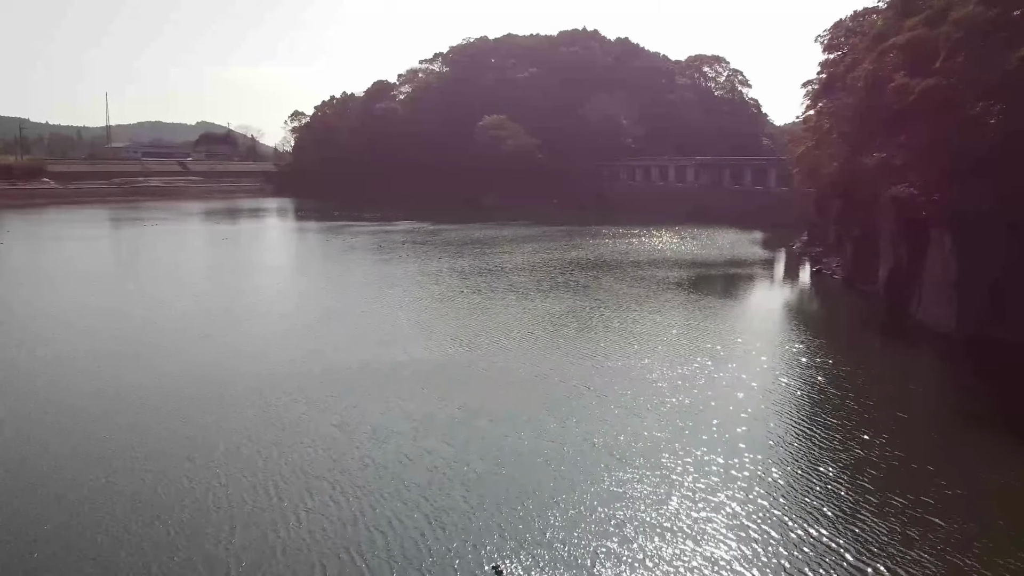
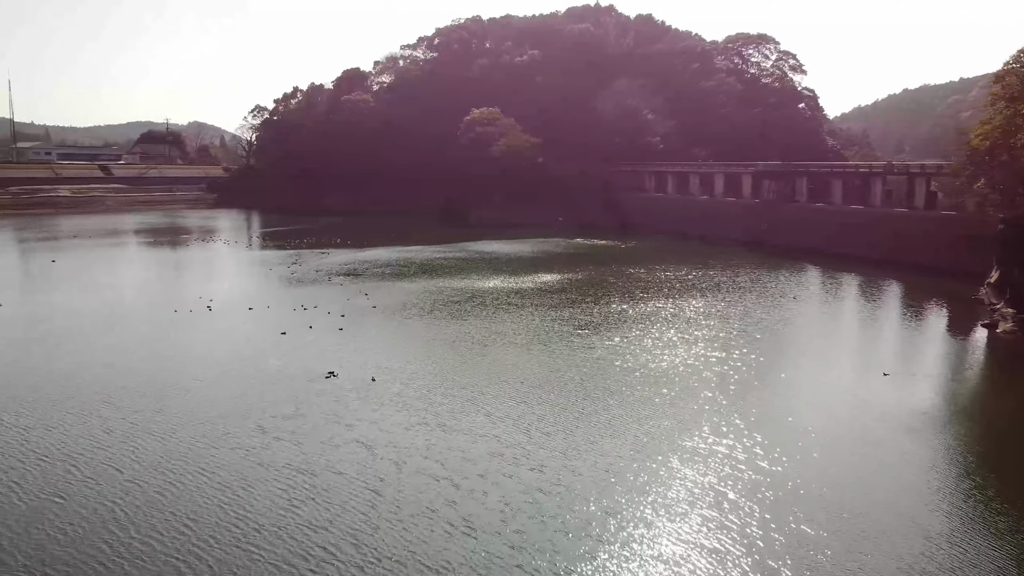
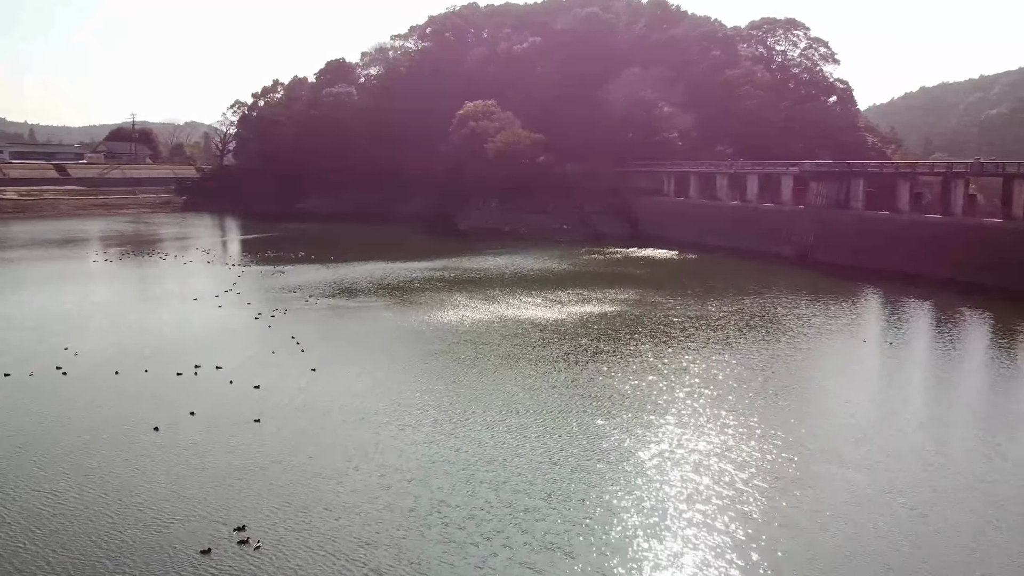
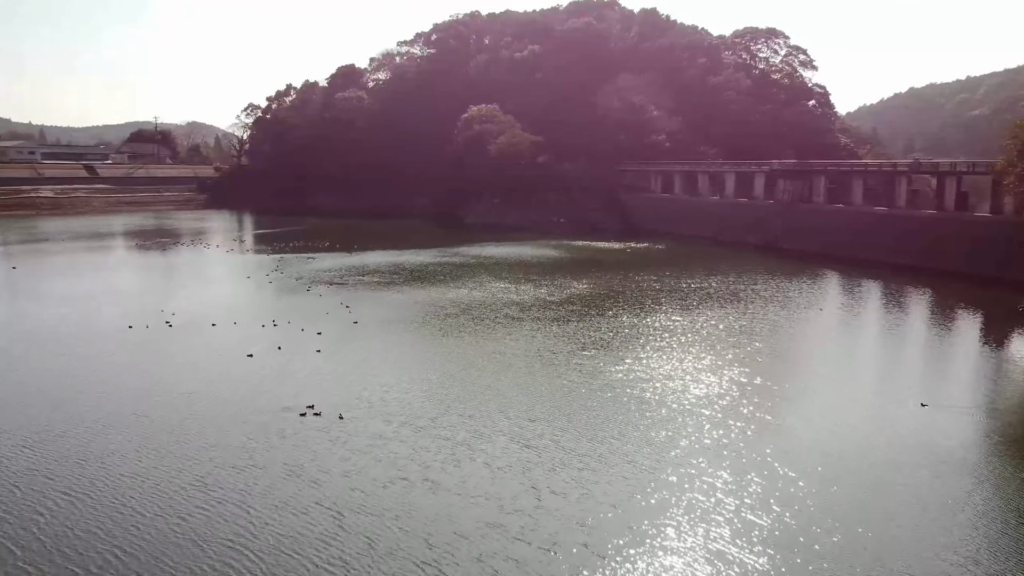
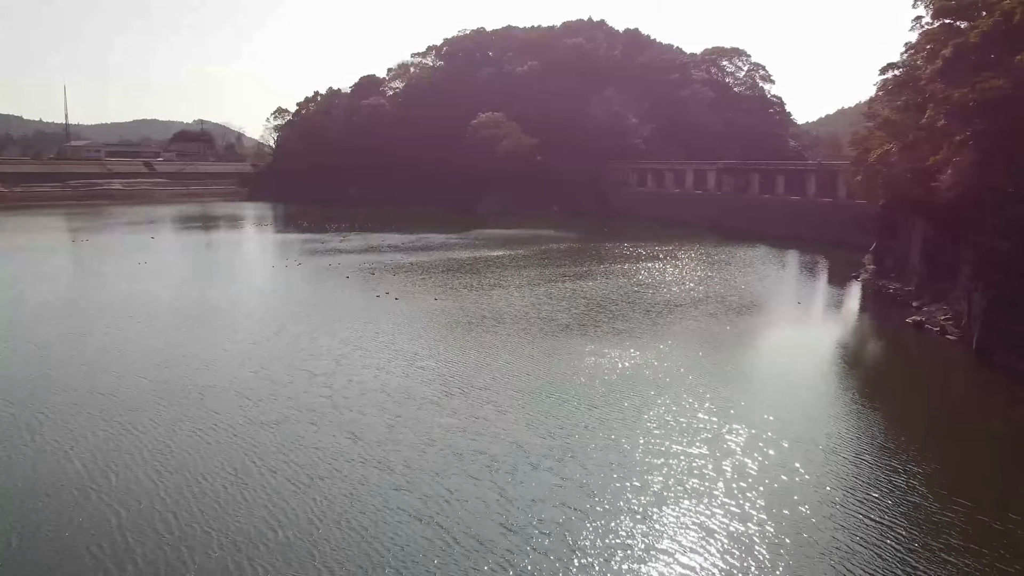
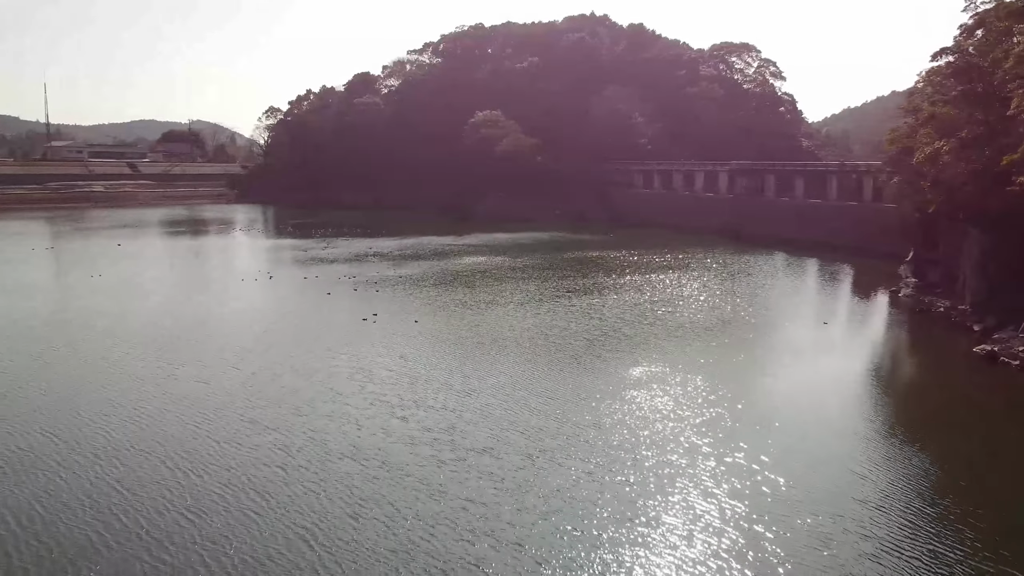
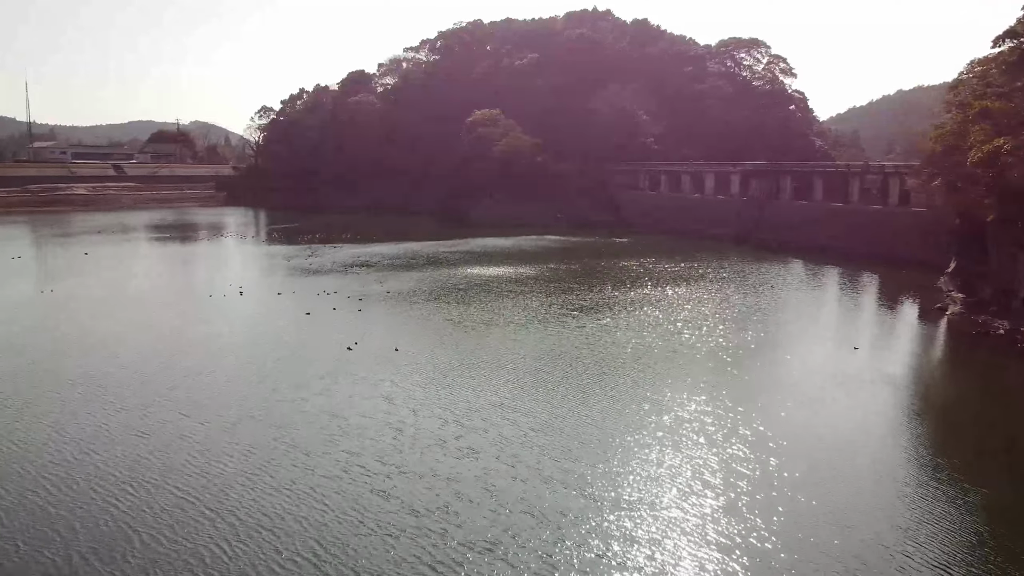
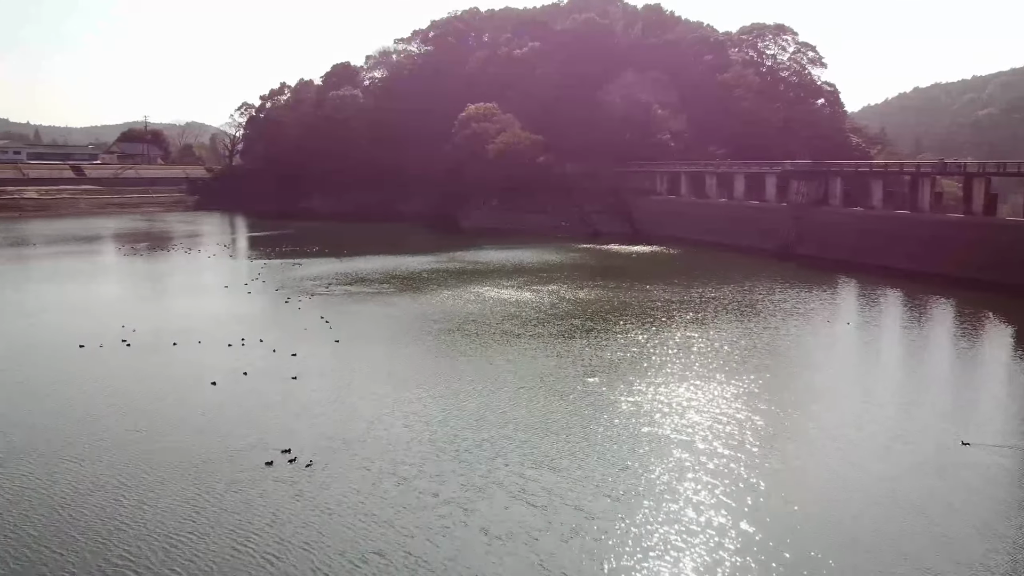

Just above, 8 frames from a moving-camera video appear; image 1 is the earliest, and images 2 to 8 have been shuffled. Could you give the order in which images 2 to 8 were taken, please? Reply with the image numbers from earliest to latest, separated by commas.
5, 6, 7, 2, 4, 8, 3
